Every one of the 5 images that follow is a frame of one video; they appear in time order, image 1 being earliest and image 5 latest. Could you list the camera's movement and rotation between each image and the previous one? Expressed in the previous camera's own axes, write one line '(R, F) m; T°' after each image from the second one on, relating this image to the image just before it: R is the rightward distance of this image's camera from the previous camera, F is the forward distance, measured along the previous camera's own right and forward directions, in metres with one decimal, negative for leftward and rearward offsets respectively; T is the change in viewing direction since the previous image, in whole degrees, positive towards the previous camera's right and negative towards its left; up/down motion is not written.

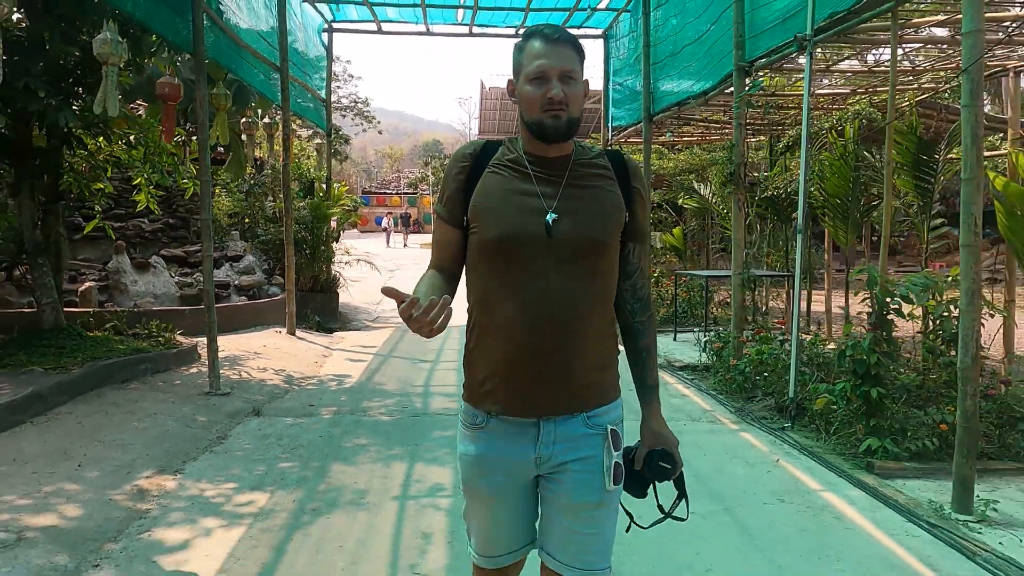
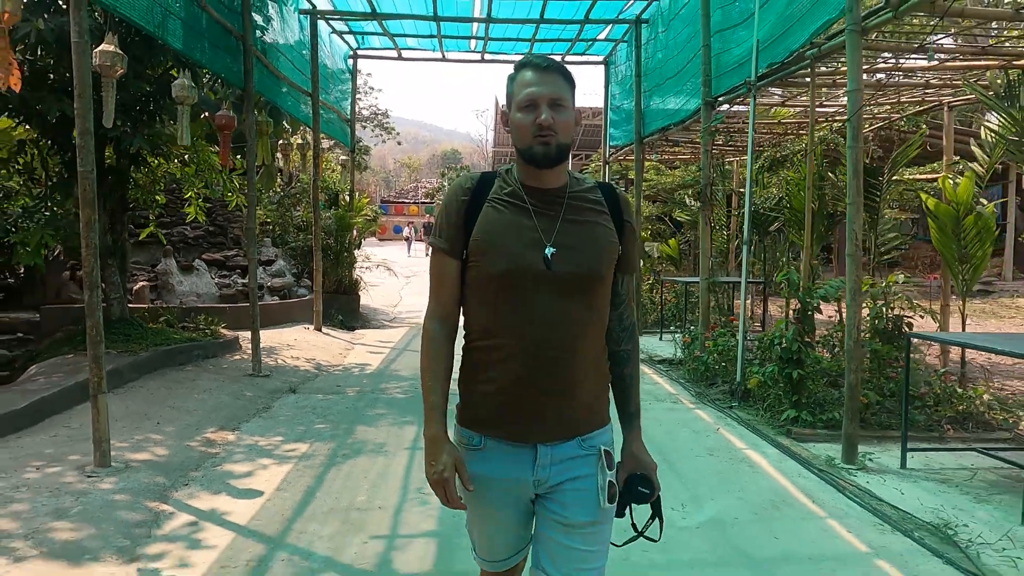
(+0.2, -0.9) m; -1°
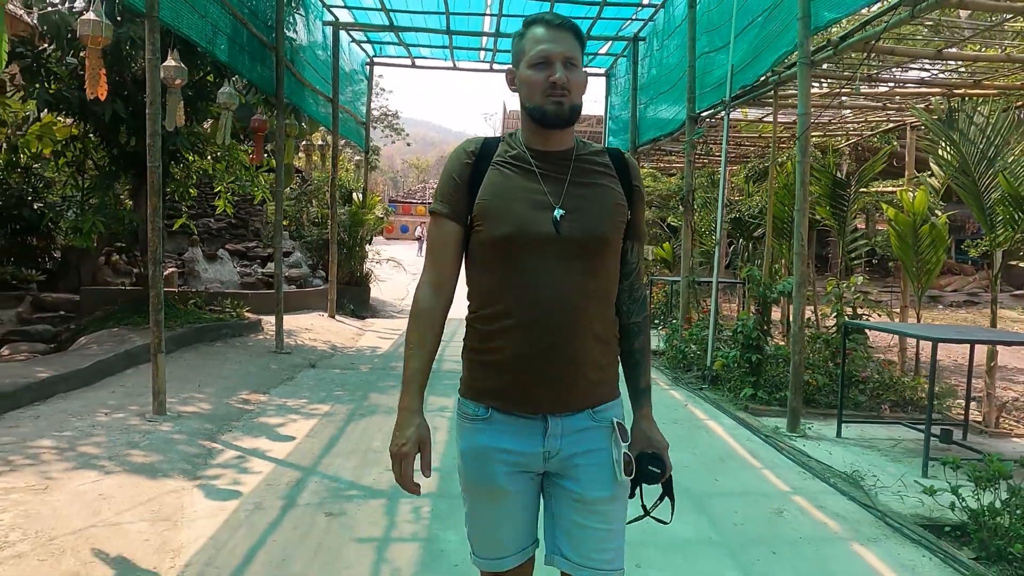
(+0.1, -0.7) m; 0°
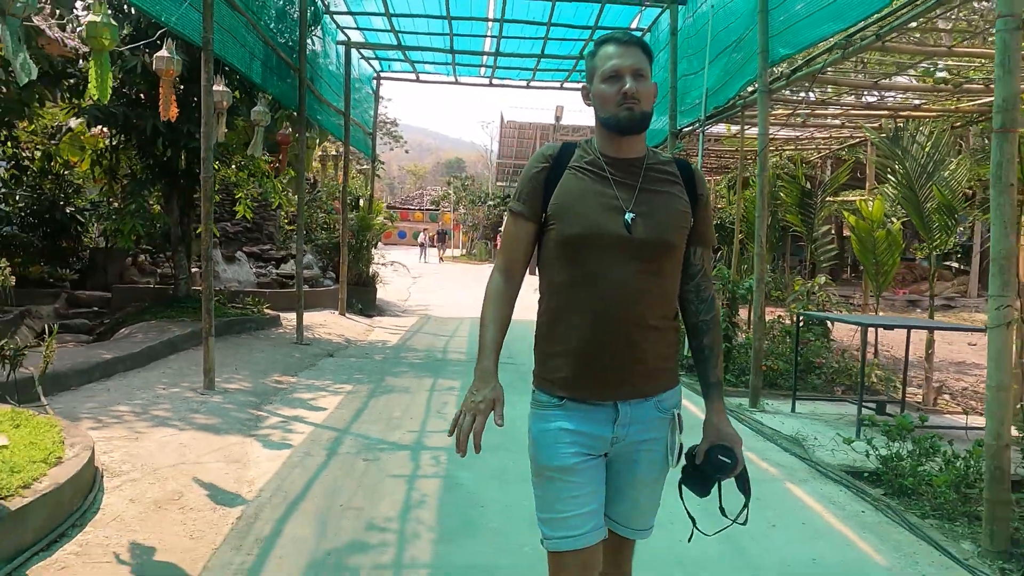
(0.0, -0.7) m; 0°
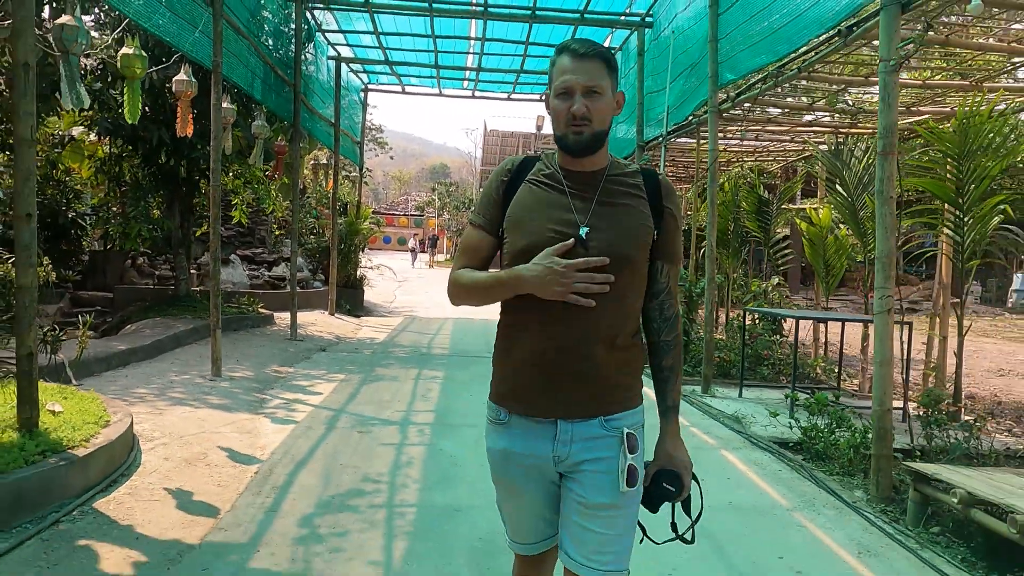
(+0.1, -0.6) m; +1°
